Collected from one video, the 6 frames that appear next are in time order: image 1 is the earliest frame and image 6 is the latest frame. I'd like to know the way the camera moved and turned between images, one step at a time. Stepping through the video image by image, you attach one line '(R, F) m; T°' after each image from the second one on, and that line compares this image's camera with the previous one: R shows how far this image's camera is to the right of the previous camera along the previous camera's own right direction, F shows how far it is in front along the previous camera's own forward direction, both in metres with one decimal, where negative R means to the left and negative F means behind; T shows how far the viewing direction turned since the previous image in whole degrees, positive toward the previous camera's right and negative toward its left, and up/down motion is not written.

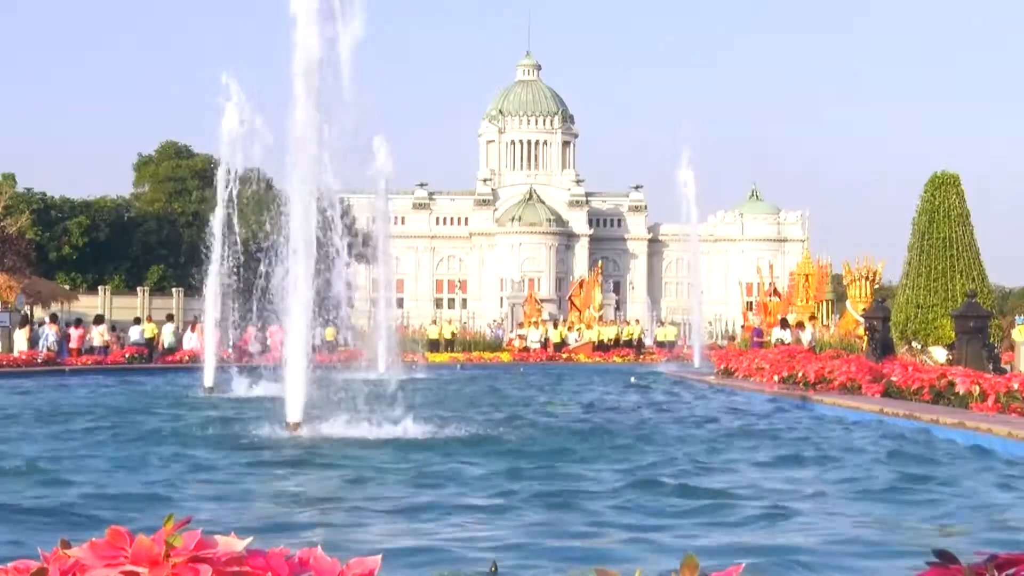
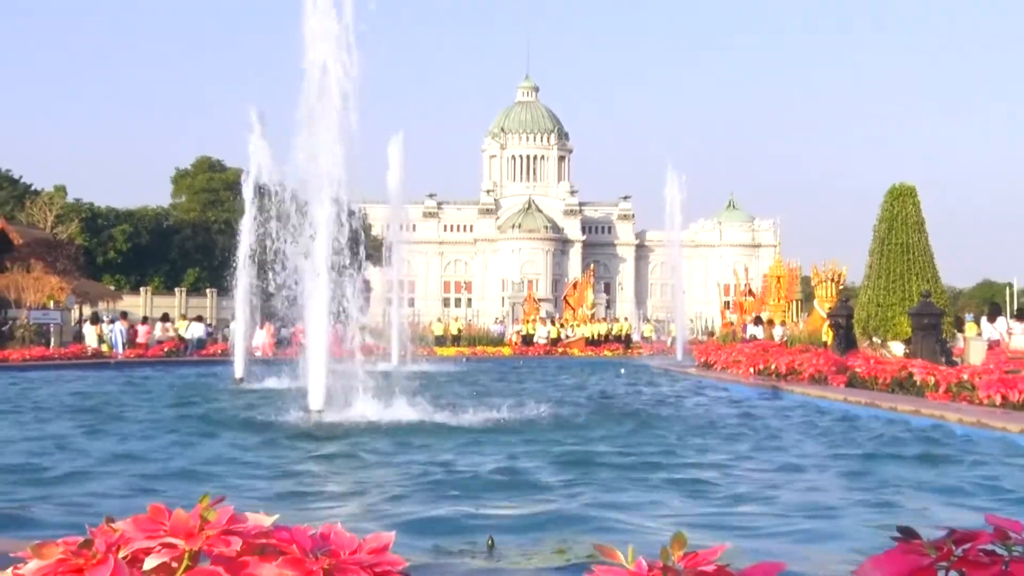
(0.0, -0.8) m; 0°
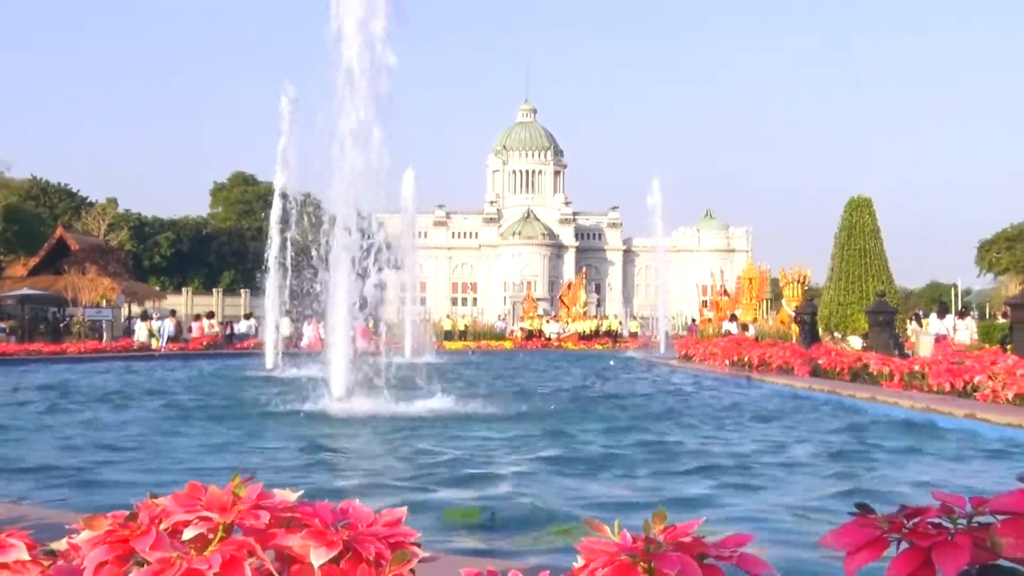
(0.0, -1.0) m; 0°
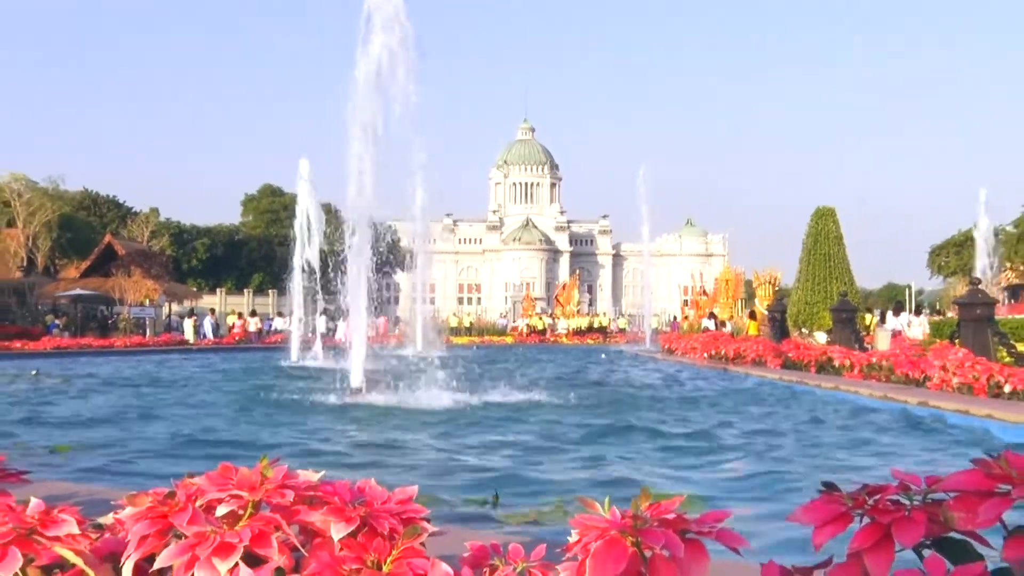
(0.0, -1.1) m; 0°
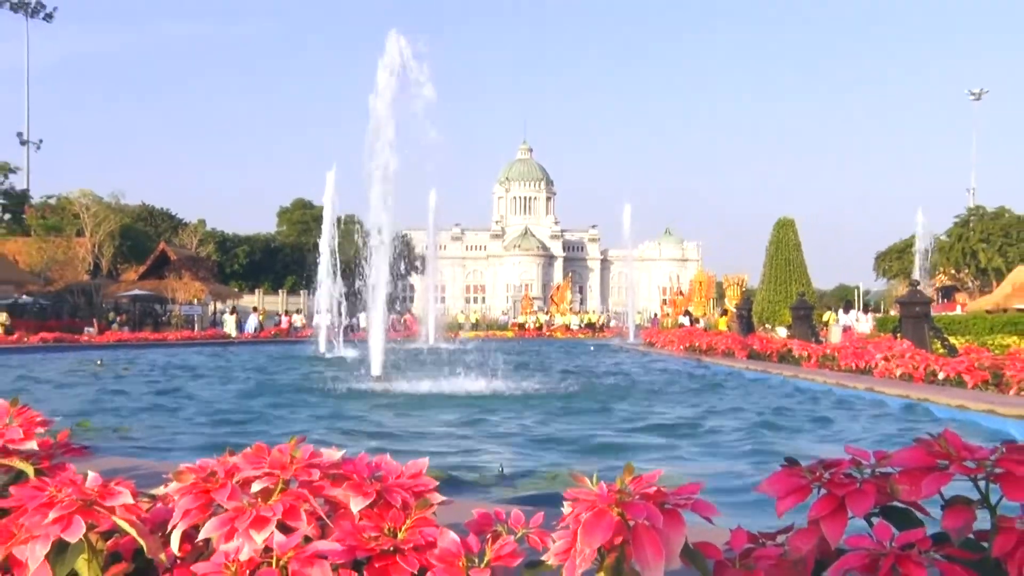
(0.0, -1.5) m; 0°
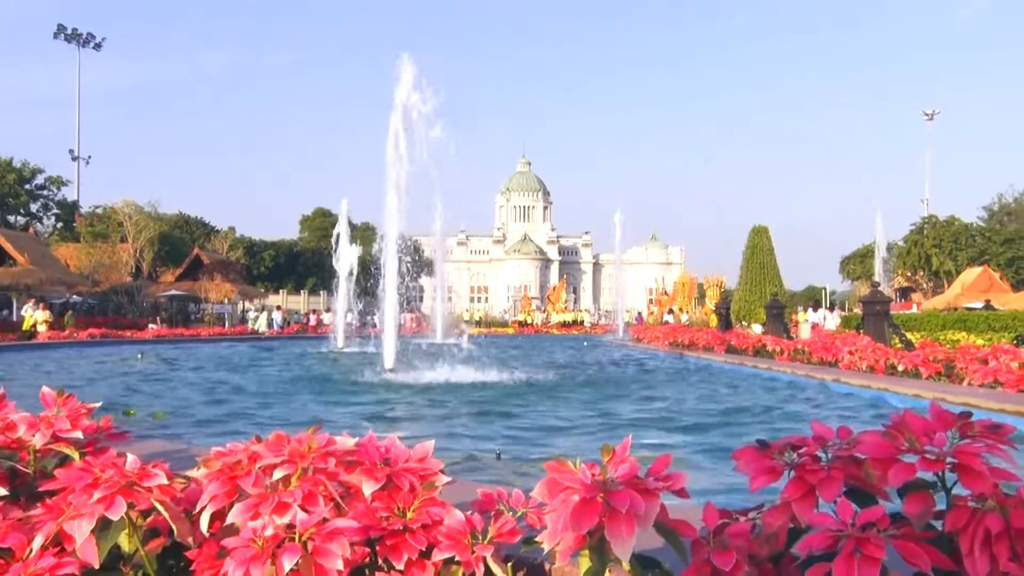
(0.0, -1.2) m; 0°
